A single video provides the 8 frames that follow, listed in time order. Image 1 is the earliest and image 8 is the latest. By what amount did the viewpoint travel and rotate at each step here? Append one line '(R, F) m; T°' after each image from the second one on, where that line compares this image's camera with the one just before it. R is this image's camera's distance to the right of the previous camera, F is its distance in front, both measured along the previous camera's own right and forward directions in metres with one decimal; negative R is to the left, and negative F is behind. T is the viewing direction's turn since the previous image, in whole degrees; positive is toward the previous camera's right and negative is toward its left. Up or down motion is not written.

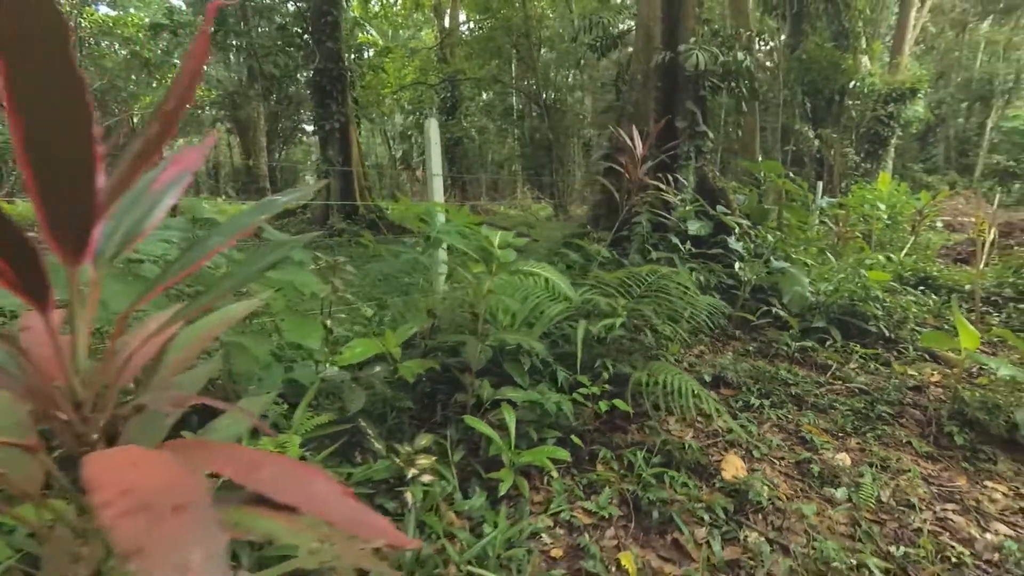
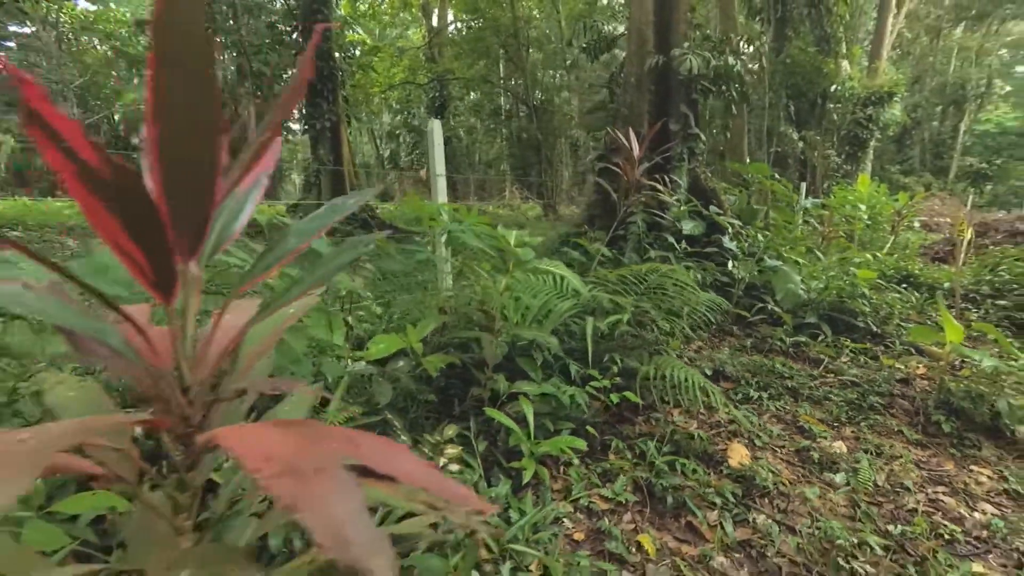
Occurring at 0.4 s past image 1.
(-0.1, -0.1) m; +2°
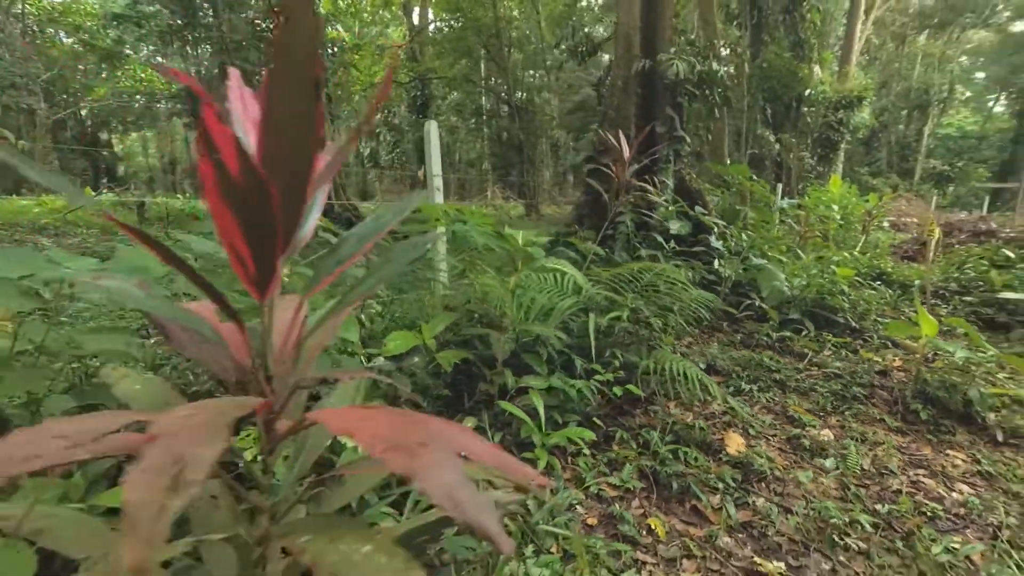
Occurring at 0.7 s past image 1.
(-0.1, -0.1) m; +2°
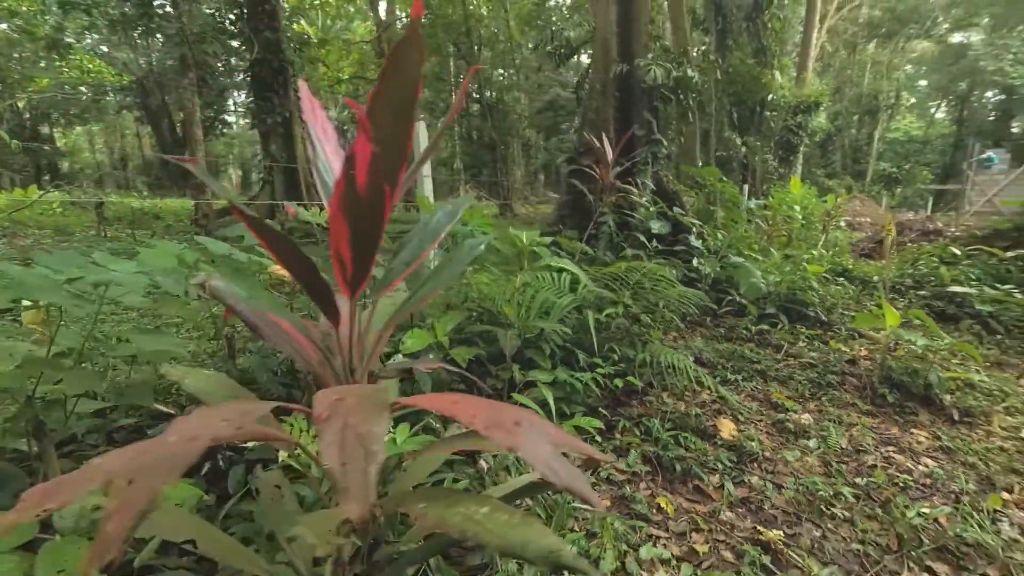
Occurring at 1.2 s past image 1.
(-0.2, -0.1) m; +4°
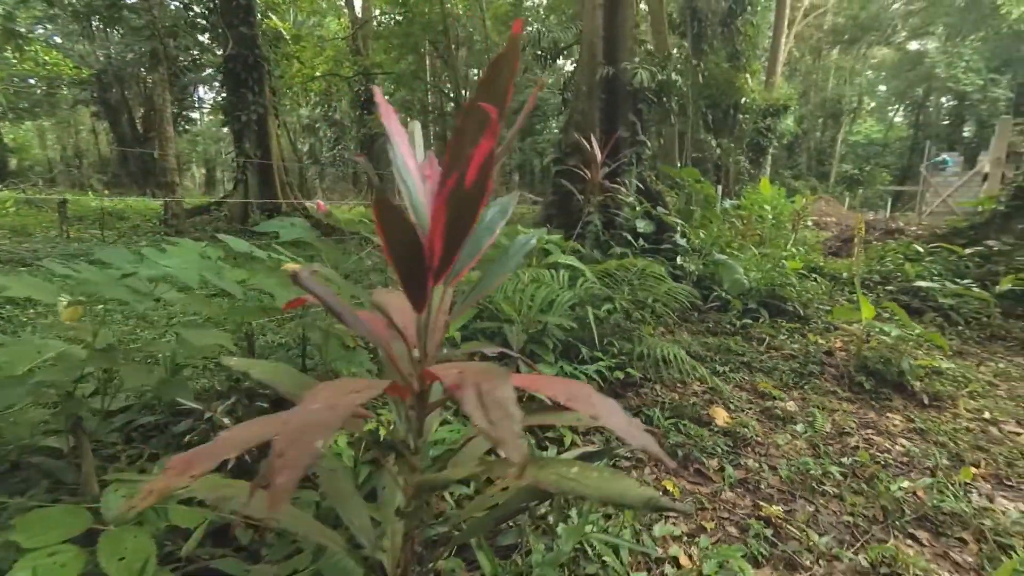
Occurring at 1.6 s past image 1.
(-0.1, -0.1) m; +3°
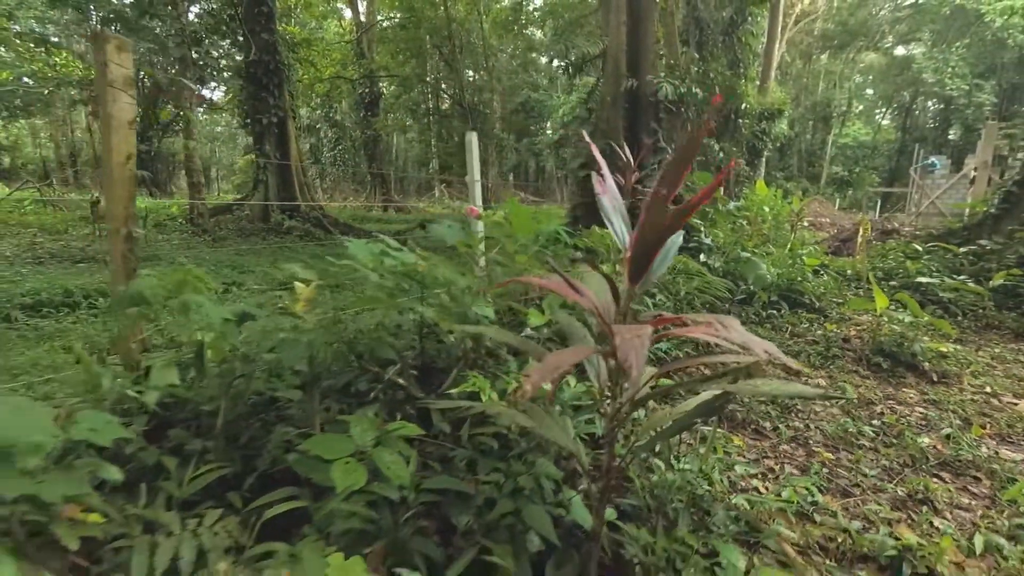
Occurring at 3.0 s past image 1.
(-0.4, -0.3) m; +1°
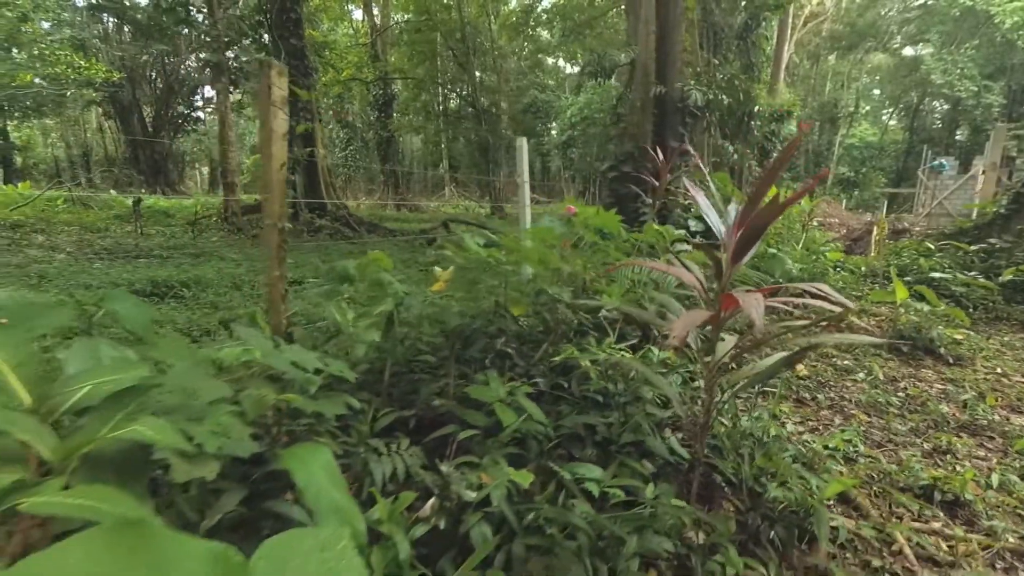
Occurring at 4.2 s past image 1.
(-0.4, -0.3) m; 0°
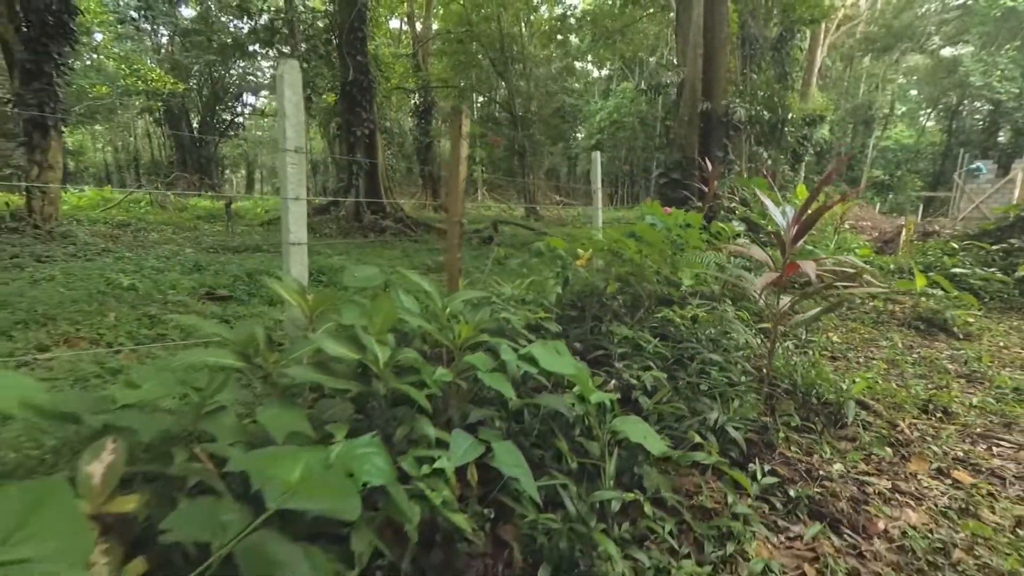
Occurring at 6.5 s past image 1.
(-0.6, -0.9) m; -3°
